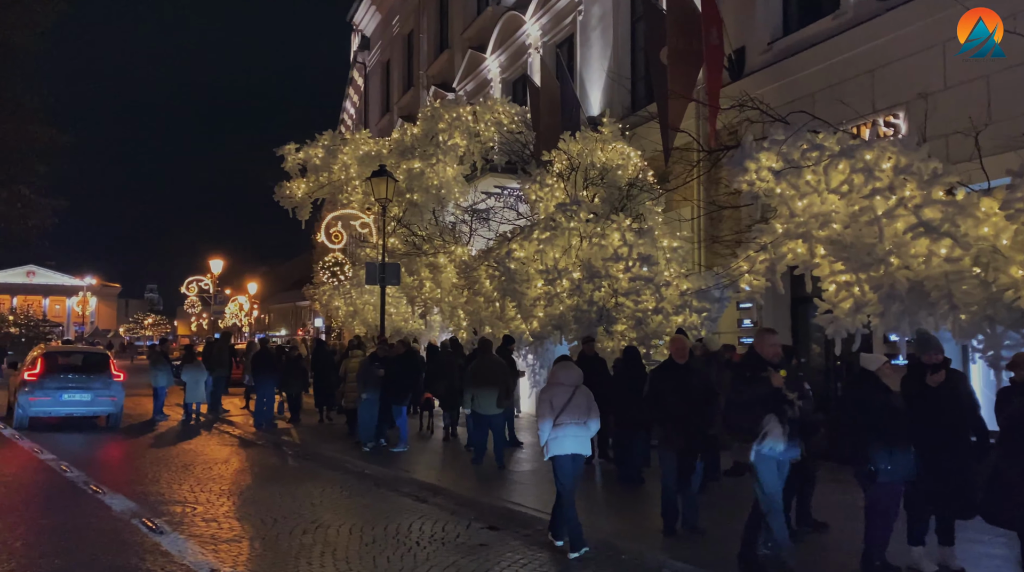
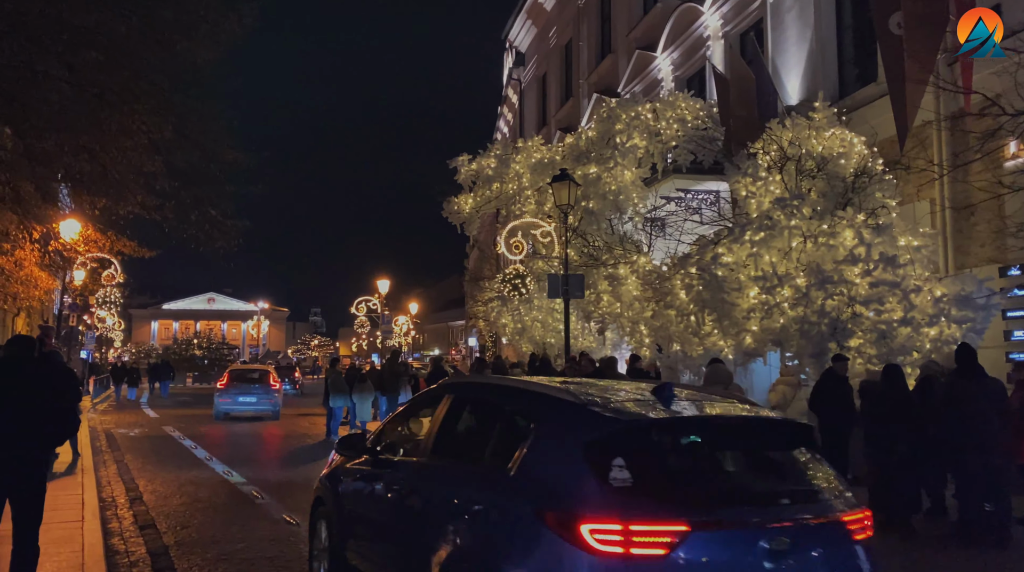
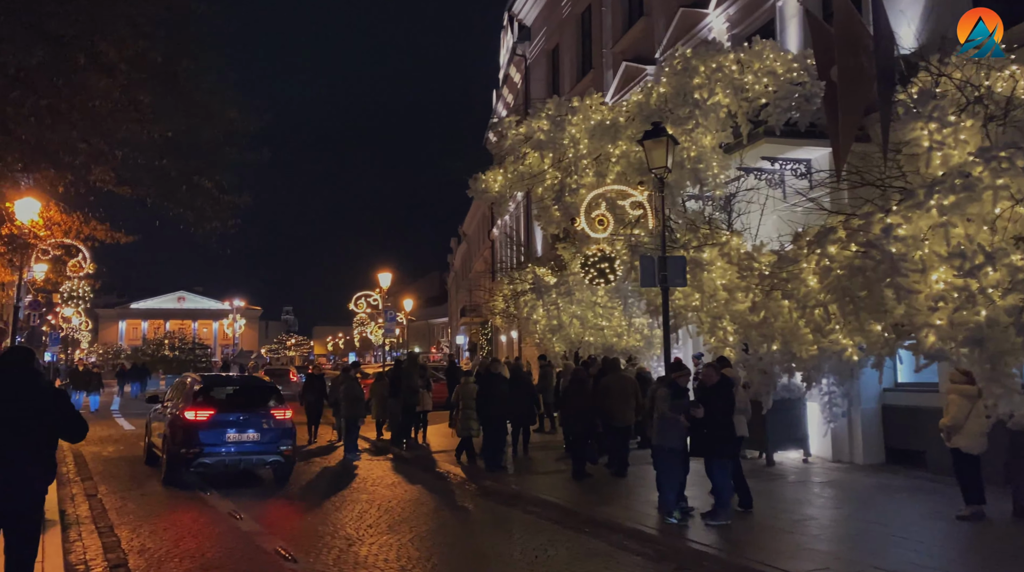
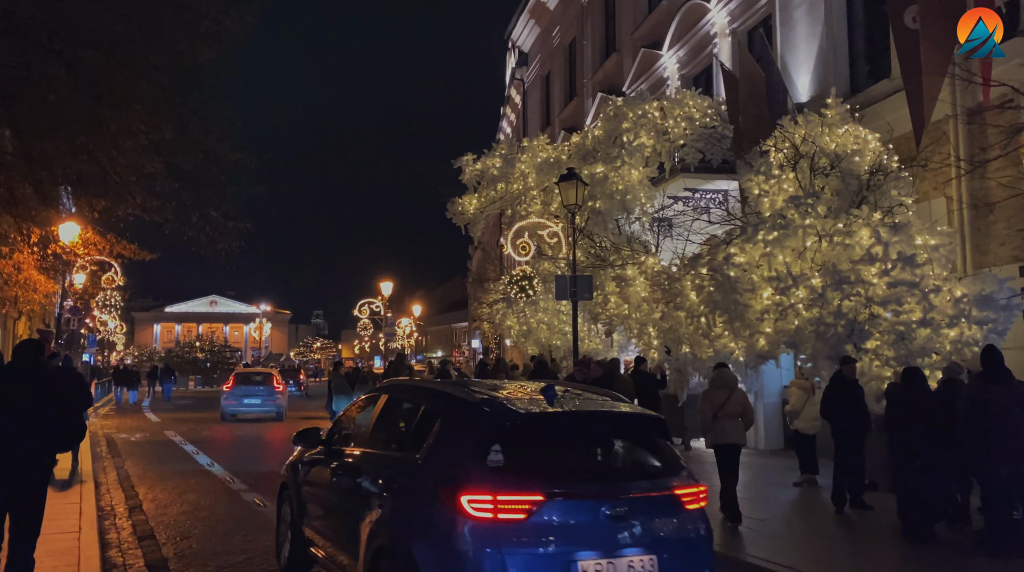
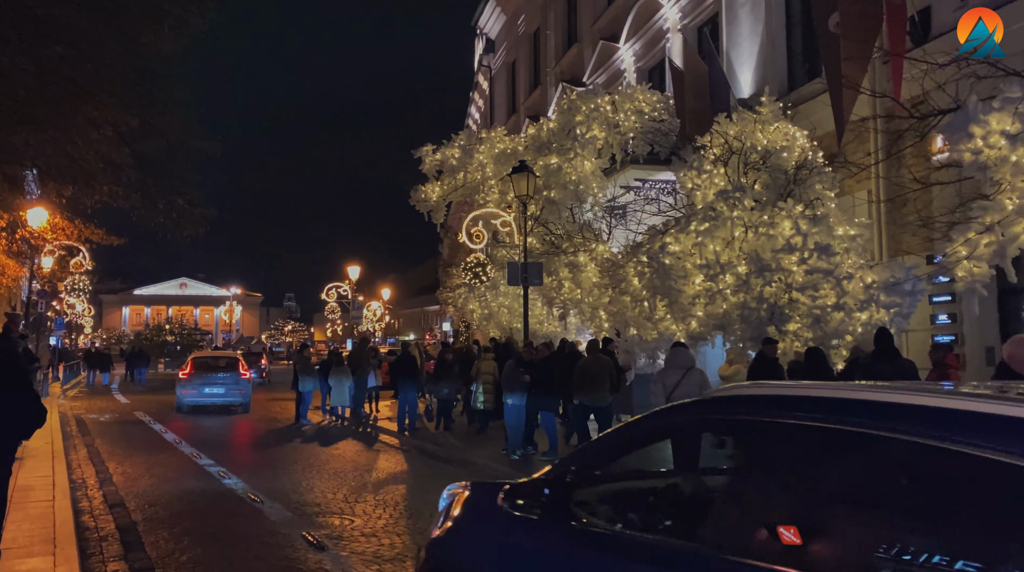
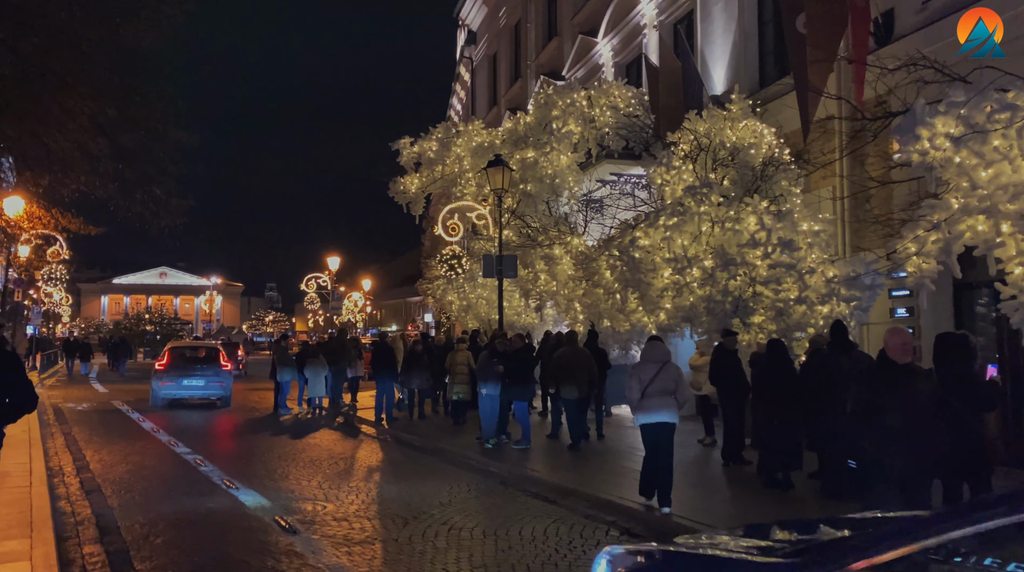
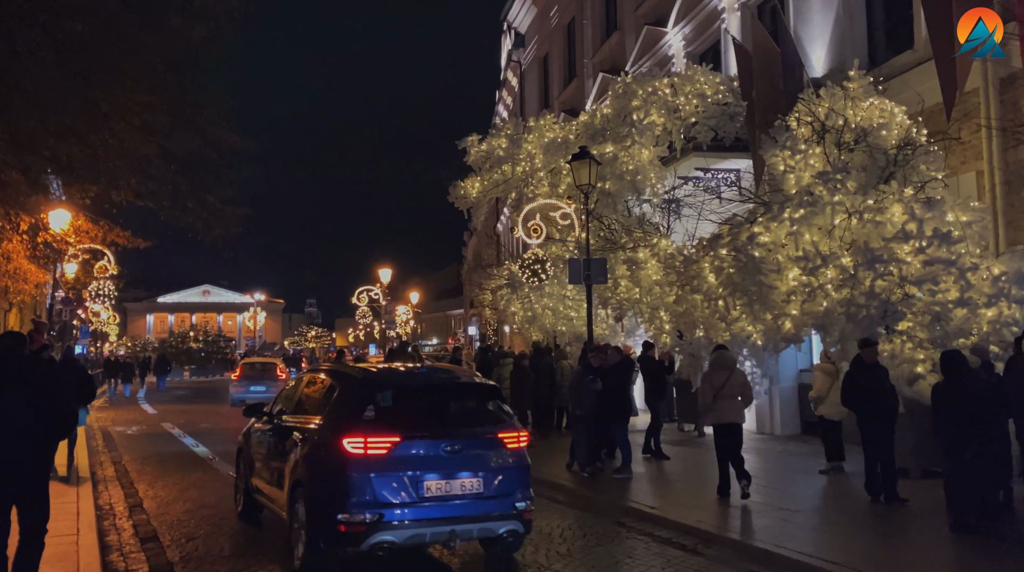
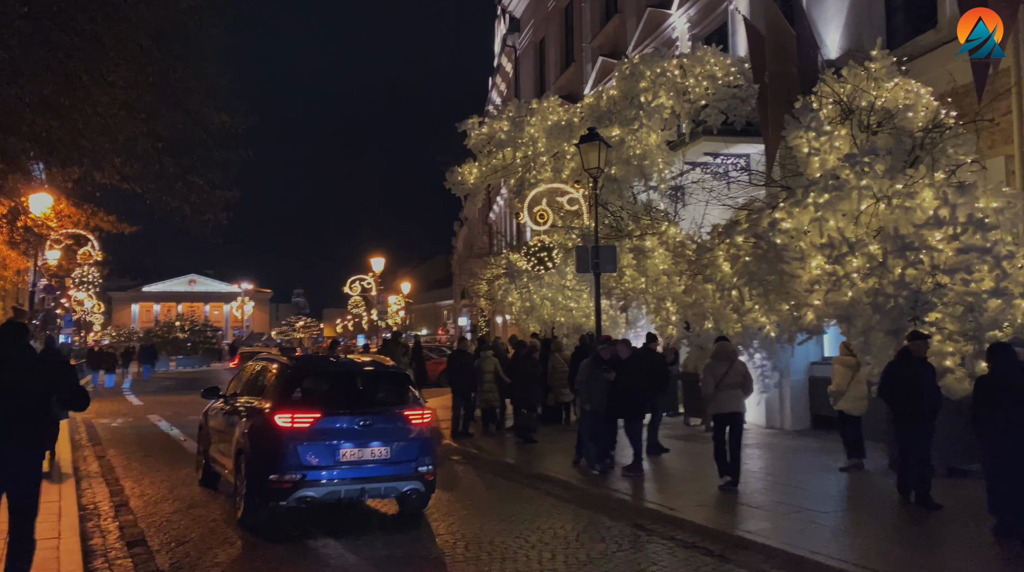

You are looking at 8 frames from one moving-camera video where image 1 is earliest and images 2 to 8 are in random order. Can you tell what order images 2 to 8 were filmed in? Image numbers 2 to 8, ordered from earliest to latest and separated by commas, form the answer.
6, 5, 2, 4, 7, 8, 3
